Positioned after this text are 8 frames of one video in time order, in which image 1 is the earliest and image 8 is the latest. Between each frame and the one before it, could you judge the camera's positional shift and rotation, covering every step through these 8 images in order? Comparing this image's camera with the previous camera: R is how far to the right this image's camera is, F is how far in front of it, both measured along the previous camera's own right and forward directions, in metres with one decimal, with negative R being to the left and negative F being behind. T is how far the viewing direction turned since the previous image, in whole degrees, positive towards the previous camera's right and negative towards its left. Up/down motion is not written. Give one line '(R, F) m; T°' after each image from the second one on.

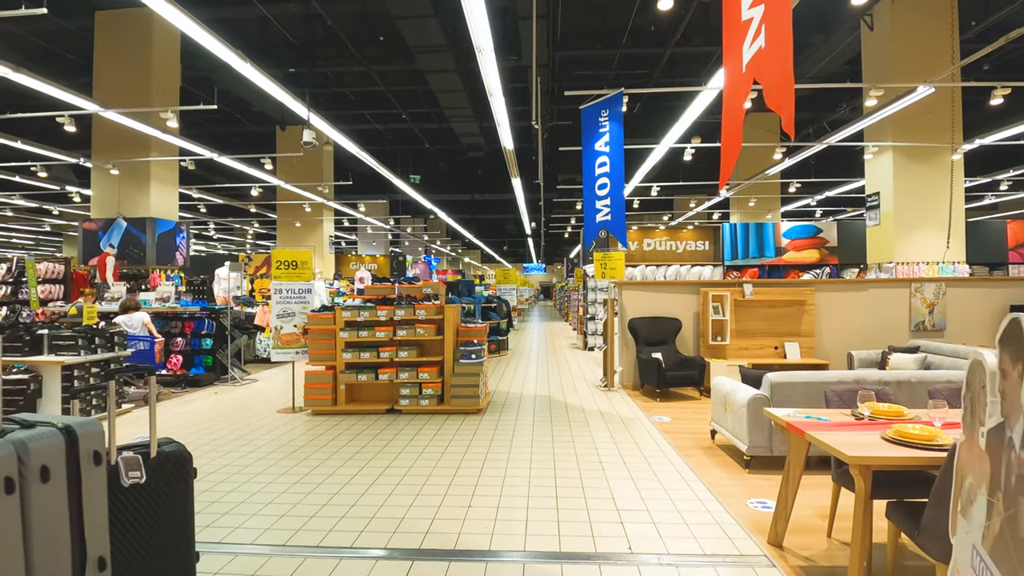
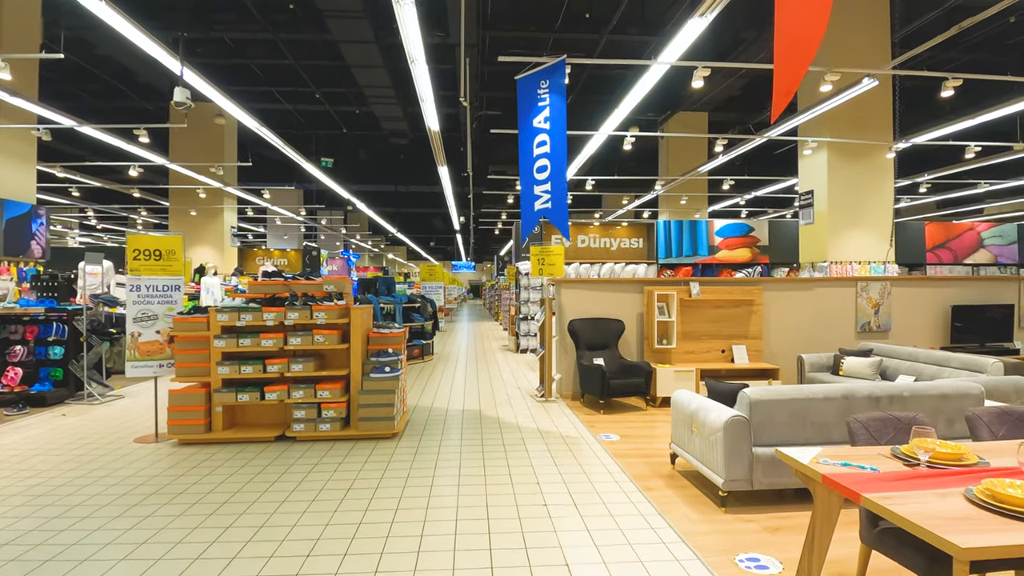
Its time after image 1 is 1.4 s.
(0.0, +0.9) m; +7°
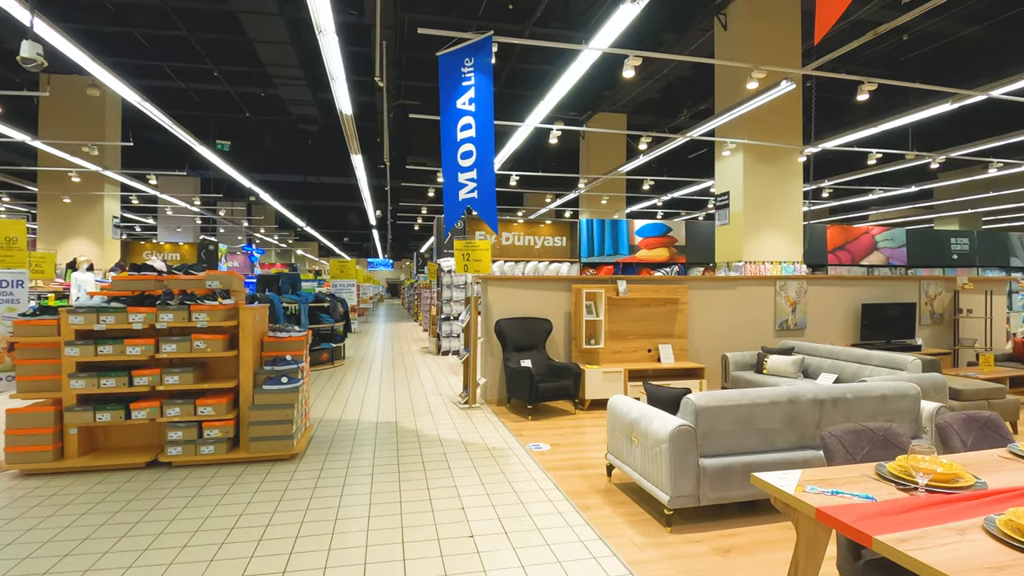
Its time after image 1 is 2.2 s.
(0.0, +0.4) m; +8°
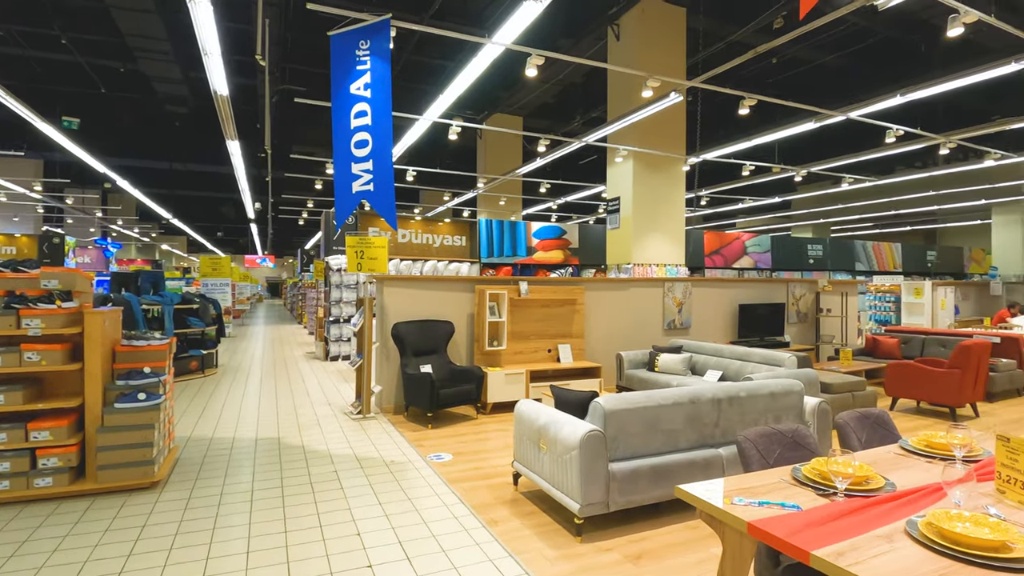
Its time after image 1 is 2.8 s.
(-0.1, +0.2) m; +11°
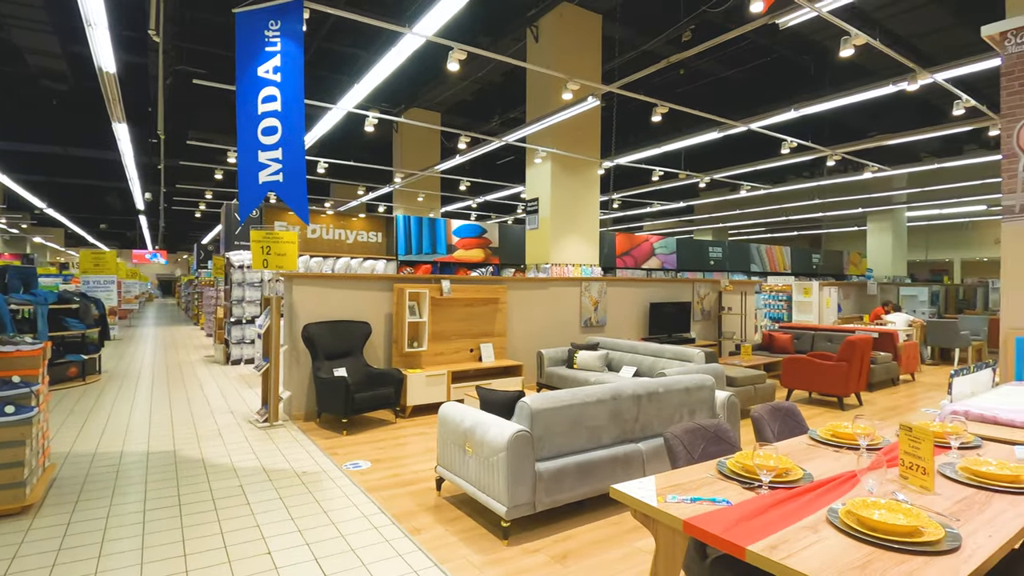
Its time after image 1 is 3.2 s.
(-0.1, +0.1) m; +9°
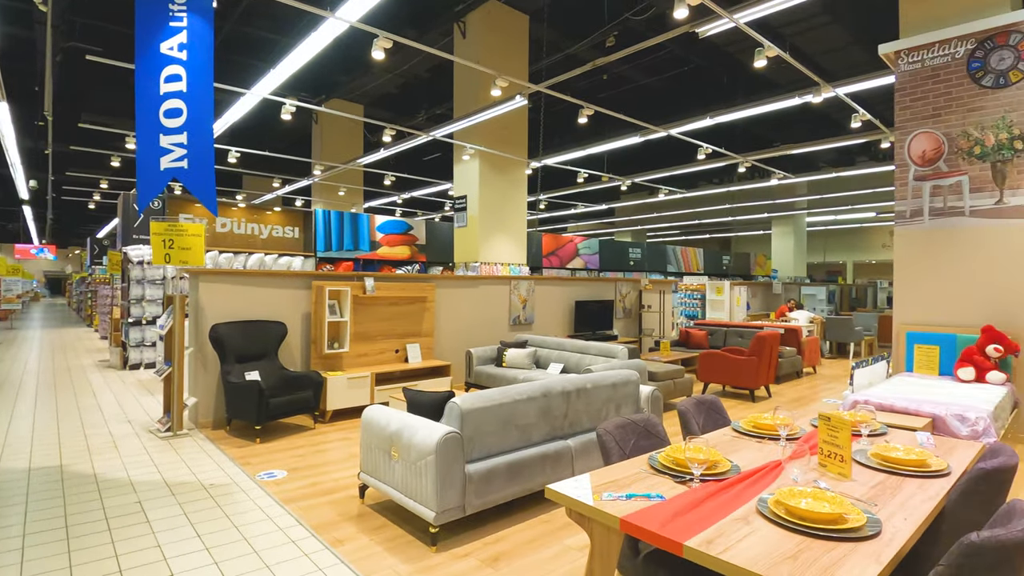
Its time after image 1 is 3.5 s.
(0.0, +0.1) m; +8°
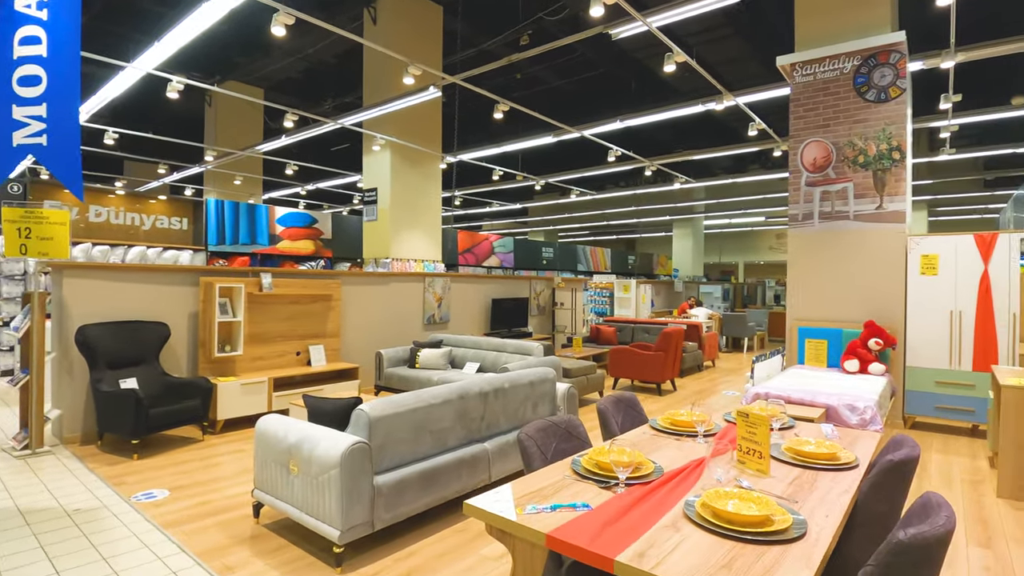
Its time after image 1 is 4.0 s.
(0.0, +0.1) m; +9°
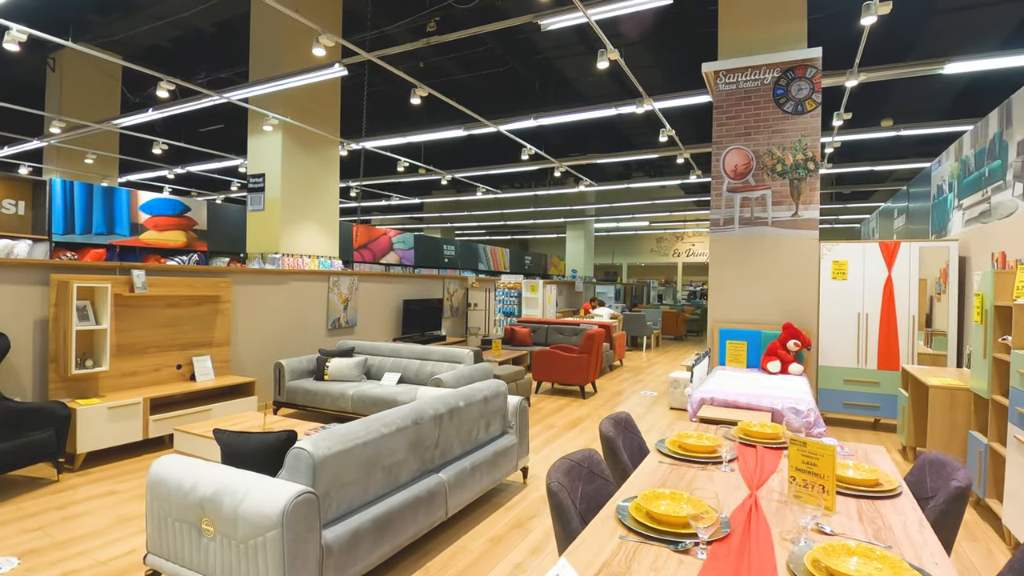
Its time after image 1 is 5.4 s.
(-0.4, +0.4) m; +12°
